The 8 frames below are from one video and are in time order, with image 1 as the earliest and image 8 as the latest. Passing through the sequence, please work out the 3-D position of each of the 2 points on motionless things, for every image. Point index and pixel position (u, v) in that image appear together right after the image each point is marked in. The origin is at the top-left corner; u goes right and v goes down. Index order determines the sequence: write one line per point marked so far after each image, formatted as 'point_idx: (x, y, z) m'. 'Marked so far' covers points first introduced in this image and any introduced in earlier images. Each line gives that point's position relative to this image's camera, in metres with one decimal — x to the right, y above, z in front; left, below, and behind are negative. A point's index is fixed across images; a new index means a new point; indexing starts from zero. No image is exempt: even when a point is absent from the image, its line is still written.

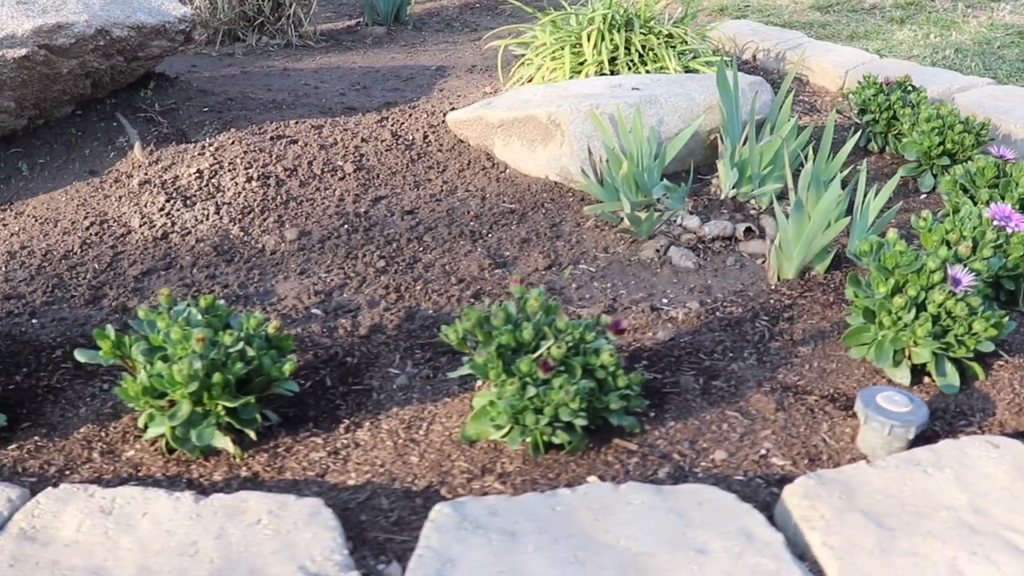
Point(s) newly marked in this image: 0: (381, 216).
0: (-0.4, +0.2, +3.1) m
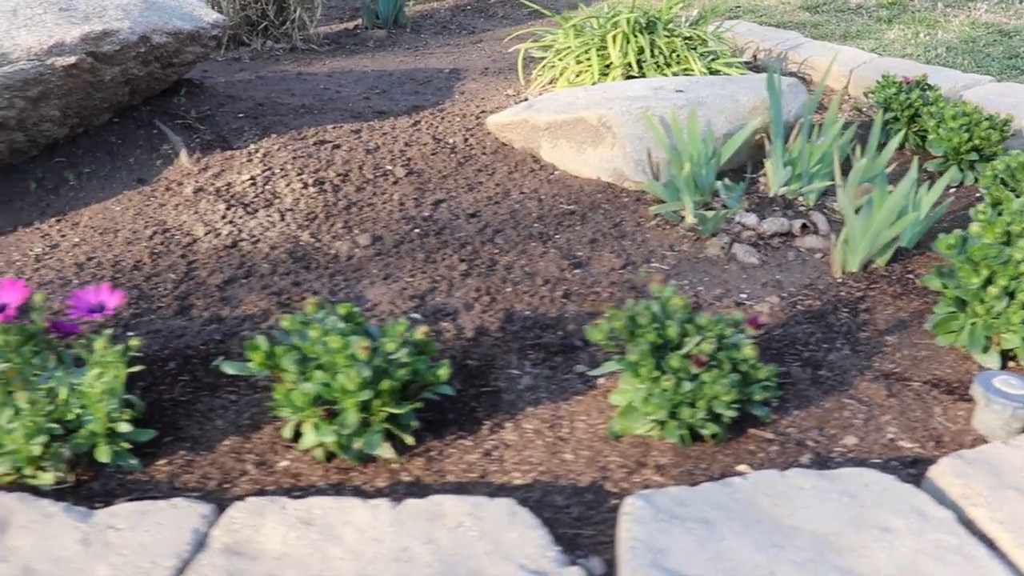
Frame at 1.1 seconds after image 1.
0: (-0.2, +0.2, +3.1) m
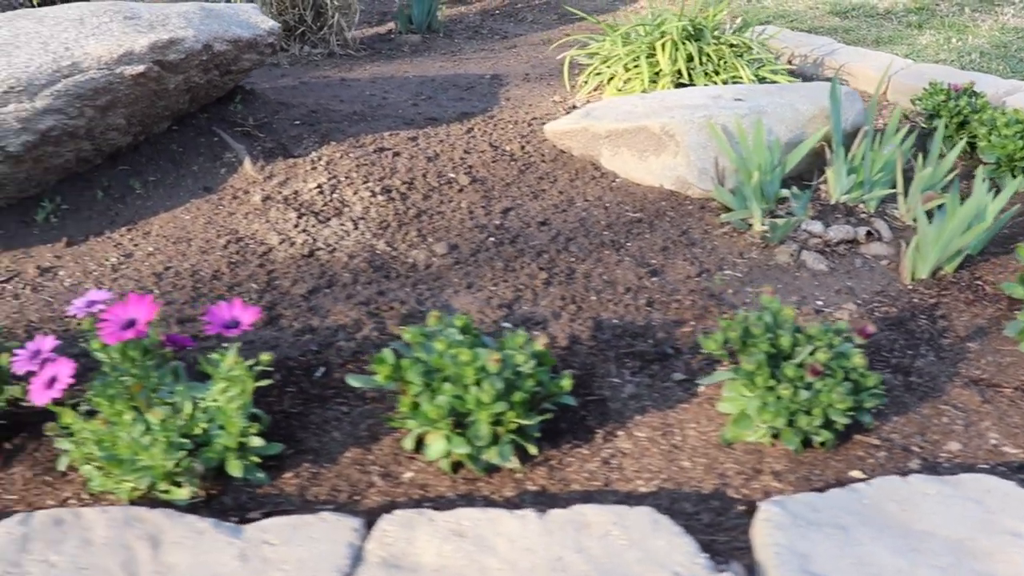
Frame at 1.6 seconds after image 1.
0: (0.0, +0.2, +3.2) m
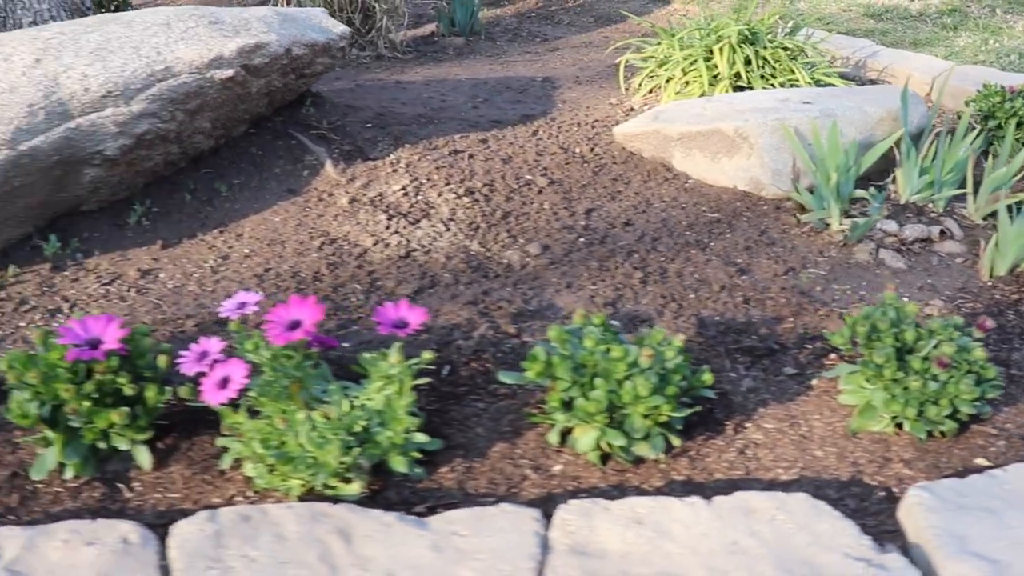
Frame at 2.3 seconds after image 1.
0: (+0.3, +0.2, +3.3) m
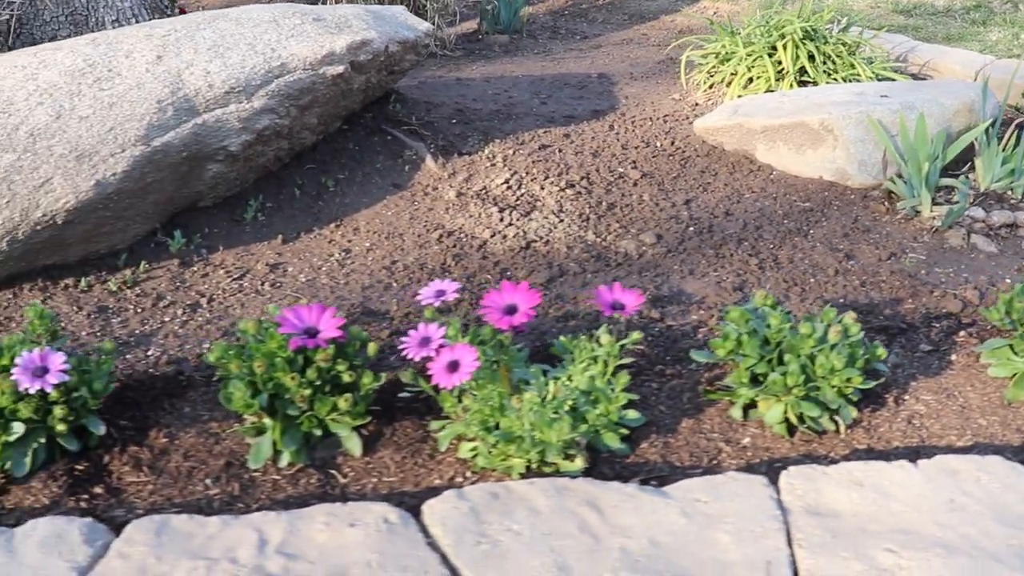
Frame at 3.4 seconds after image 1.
0: (+0.6, +0.2, +3.4) m
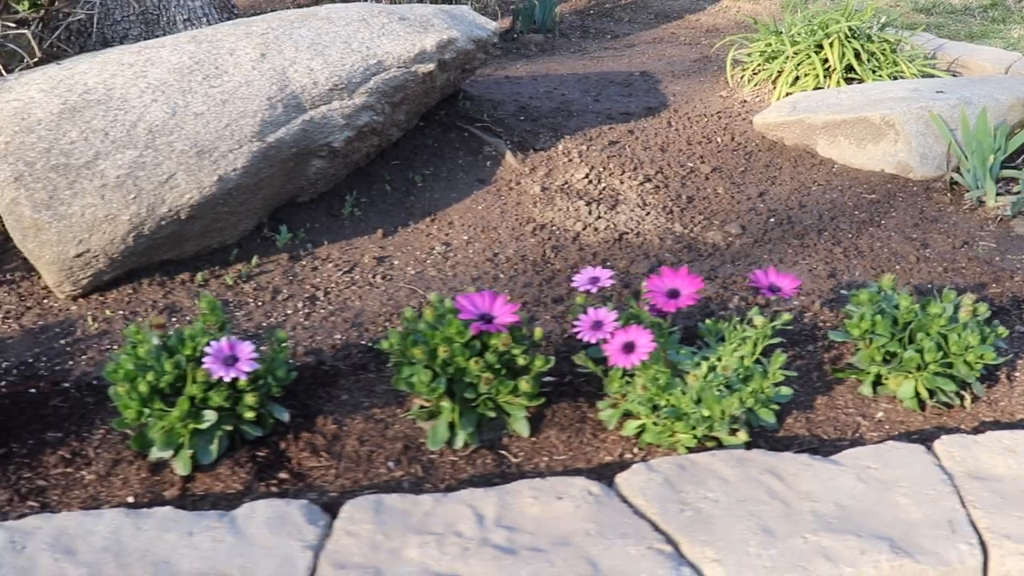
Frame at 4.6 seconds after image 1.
0: (+0.9, +0.3, +3.5) m
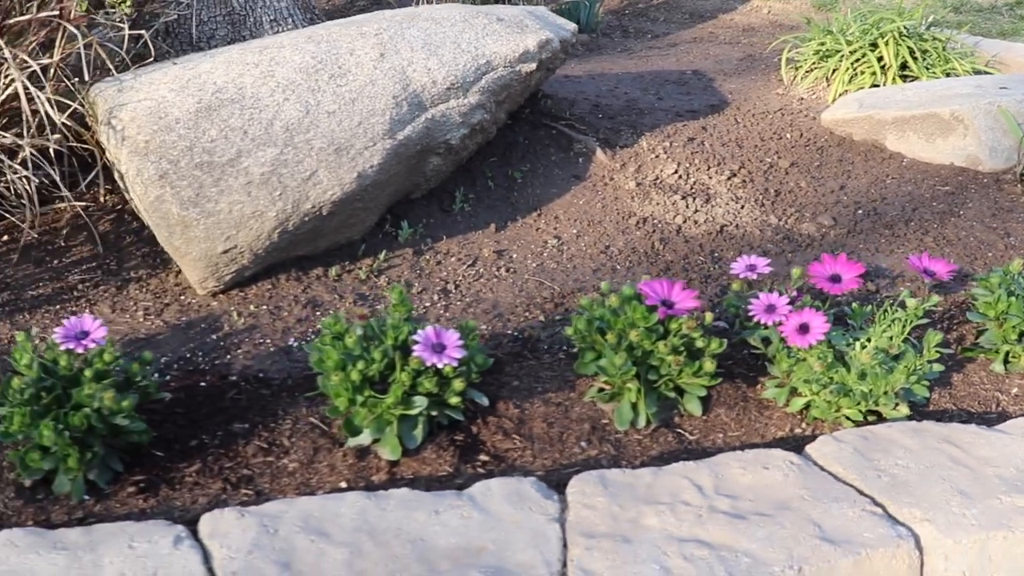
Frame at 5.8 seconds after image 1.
0: (+1.2, +0.3, +3.7) m
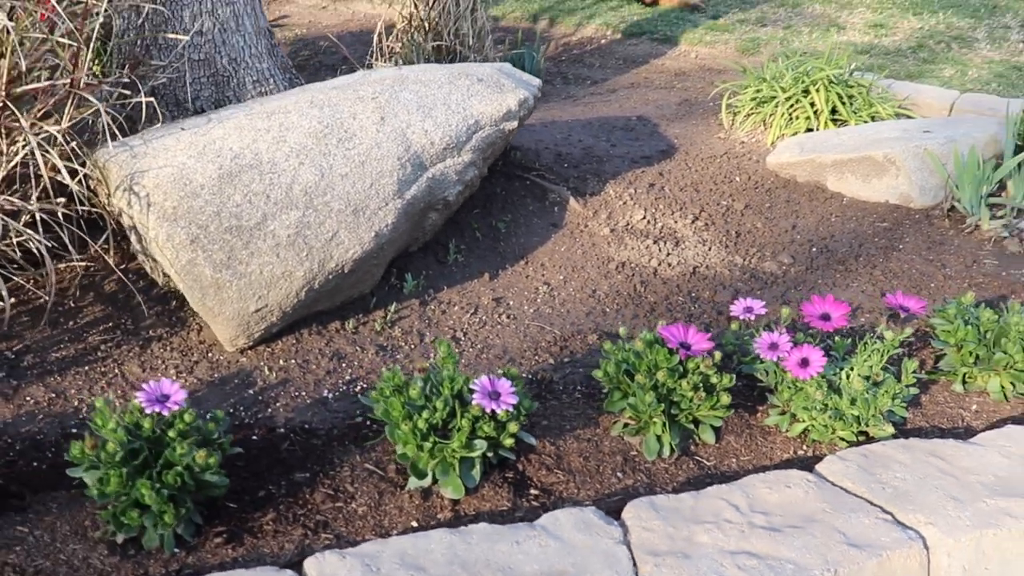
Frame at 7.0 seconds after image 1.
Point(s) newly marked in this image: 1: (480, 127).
0: (+1.1, +0.2, +4.1) m
1: (-0.1, +0.5, +3.6) m
